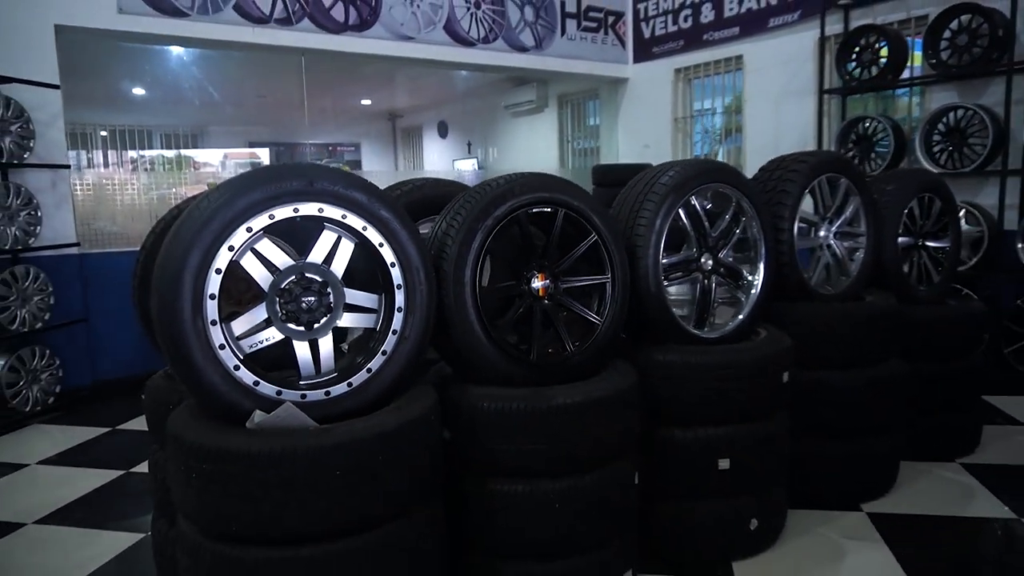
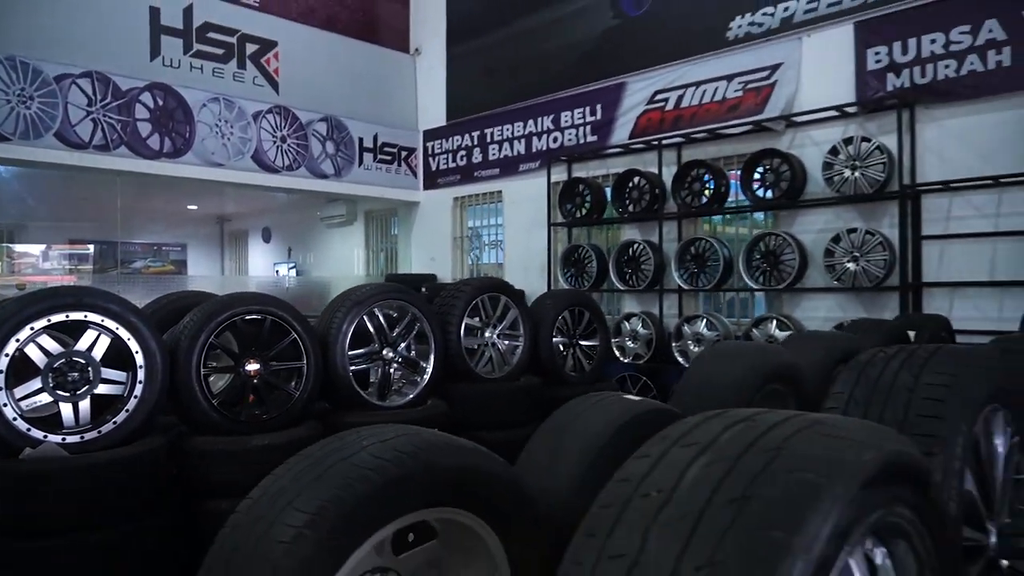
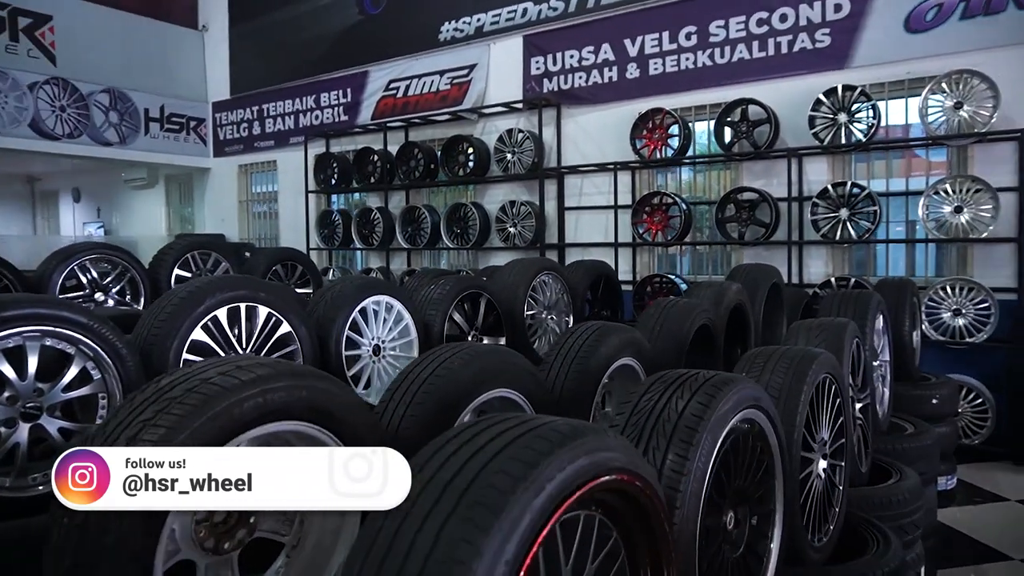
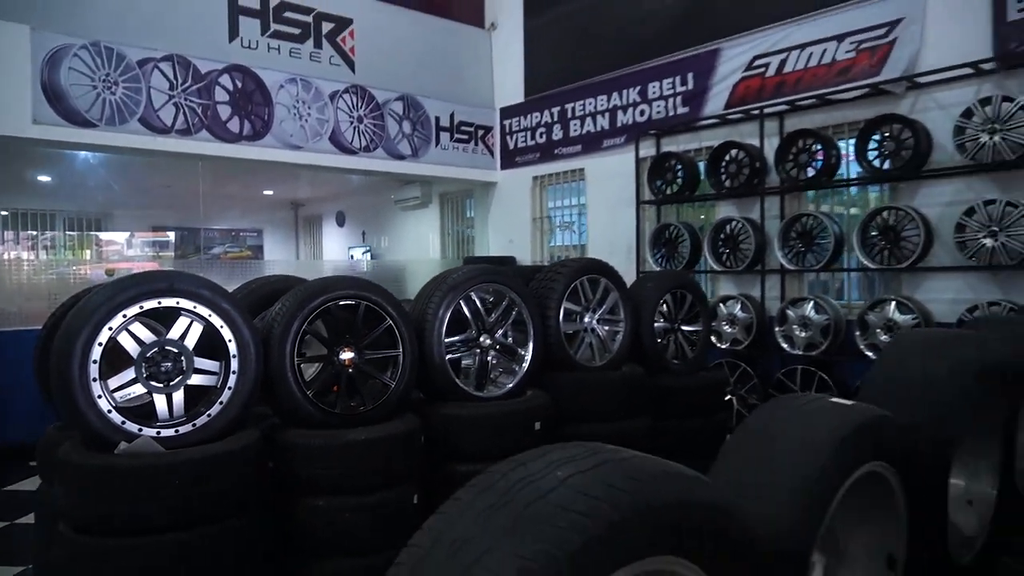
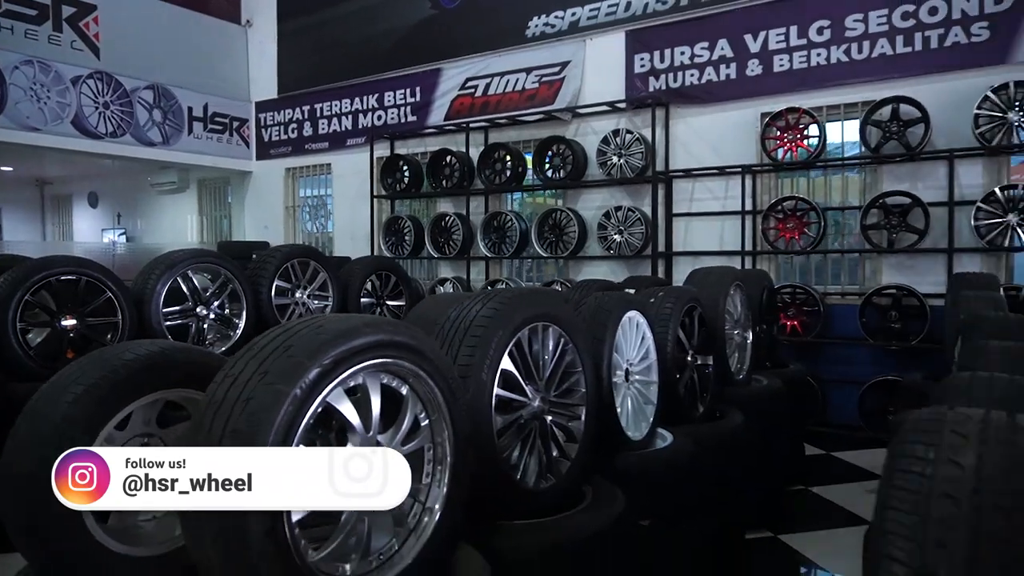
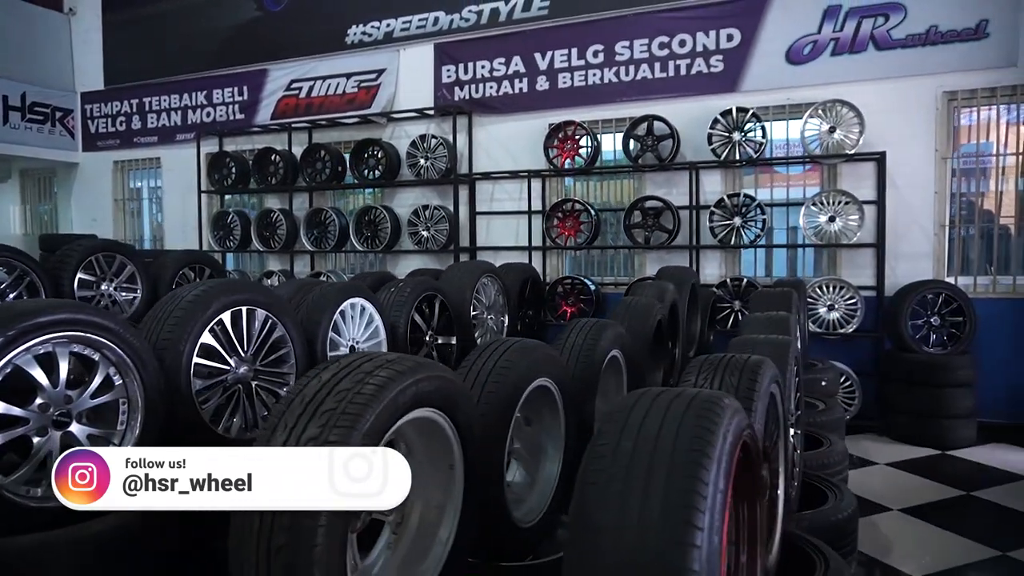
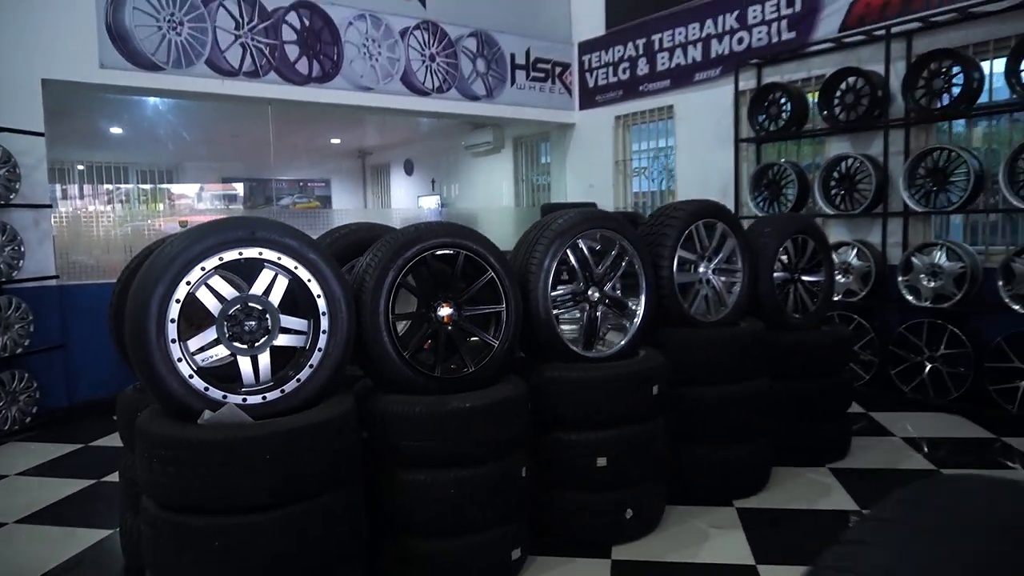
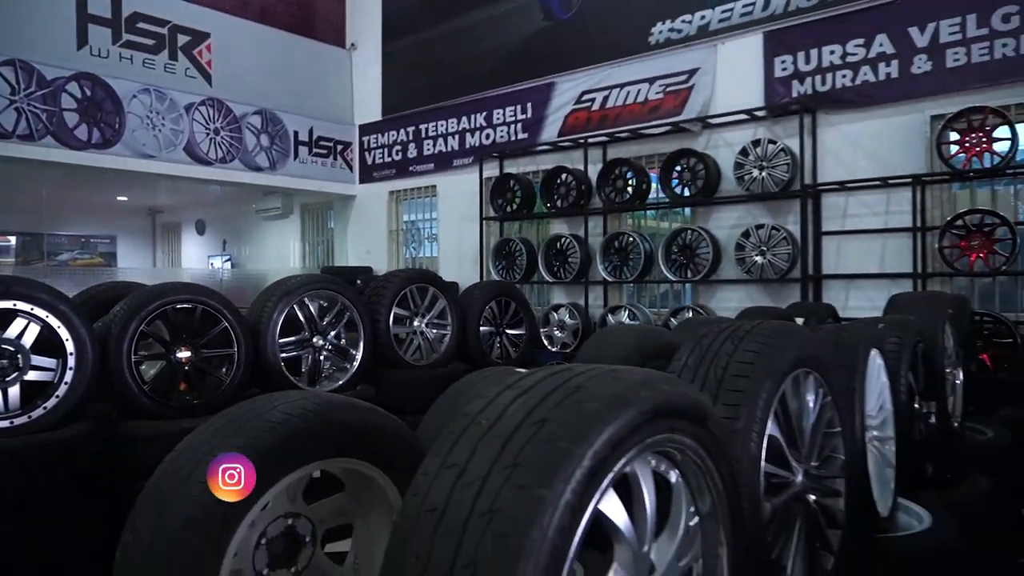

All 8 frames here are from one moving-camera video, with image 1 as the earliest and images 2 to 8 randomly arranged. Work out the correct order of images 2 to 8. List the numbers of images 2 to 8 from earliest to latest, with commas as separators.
7, 4, 2, 8, 5, 6, 3
